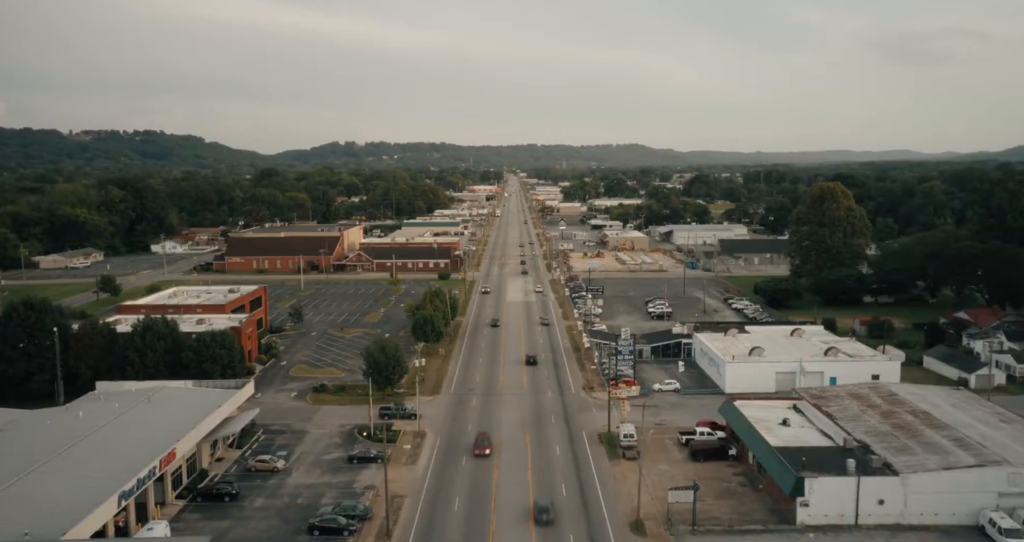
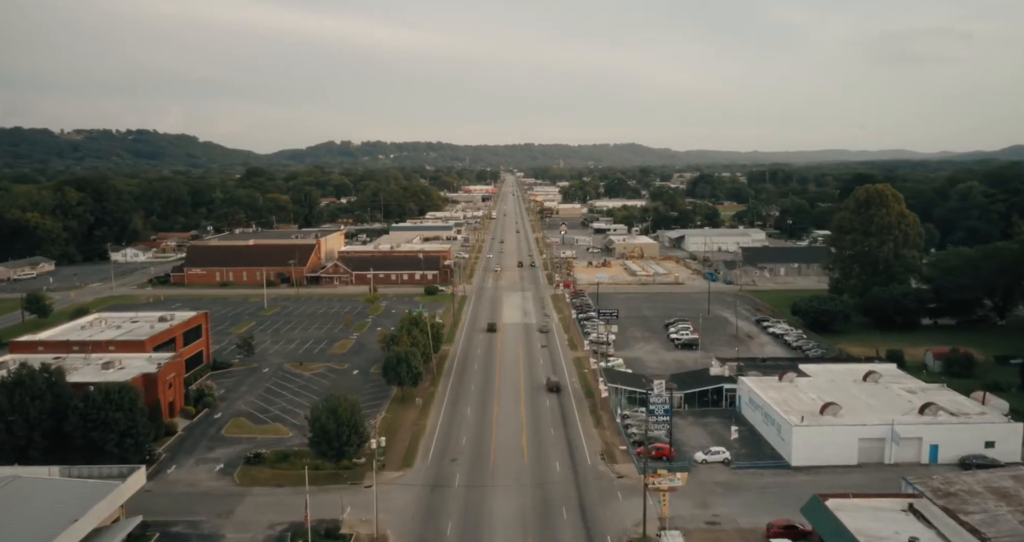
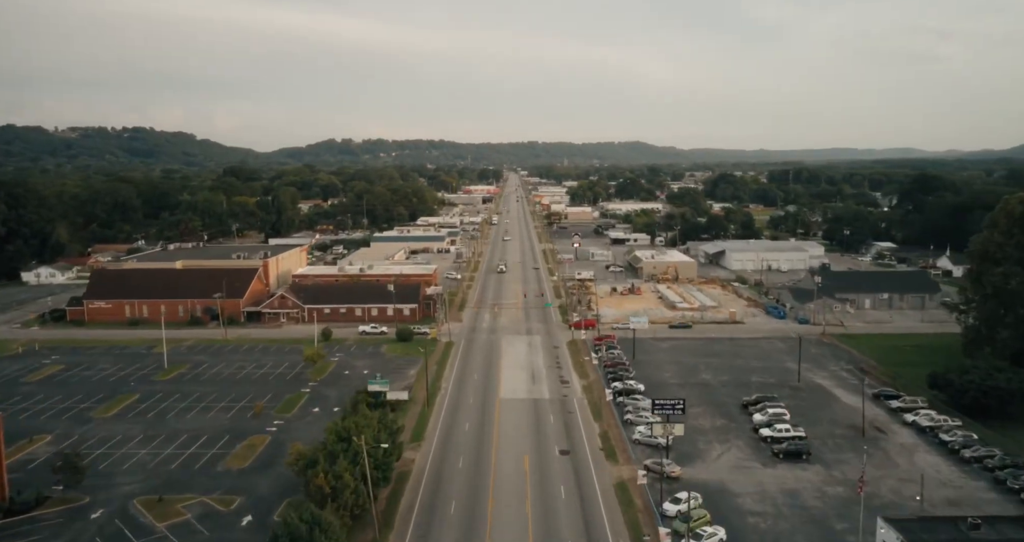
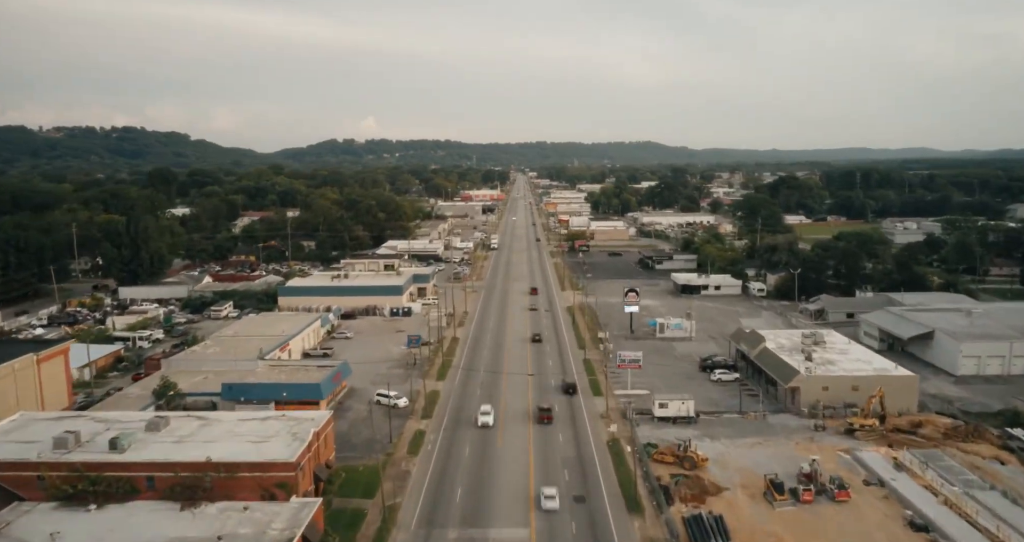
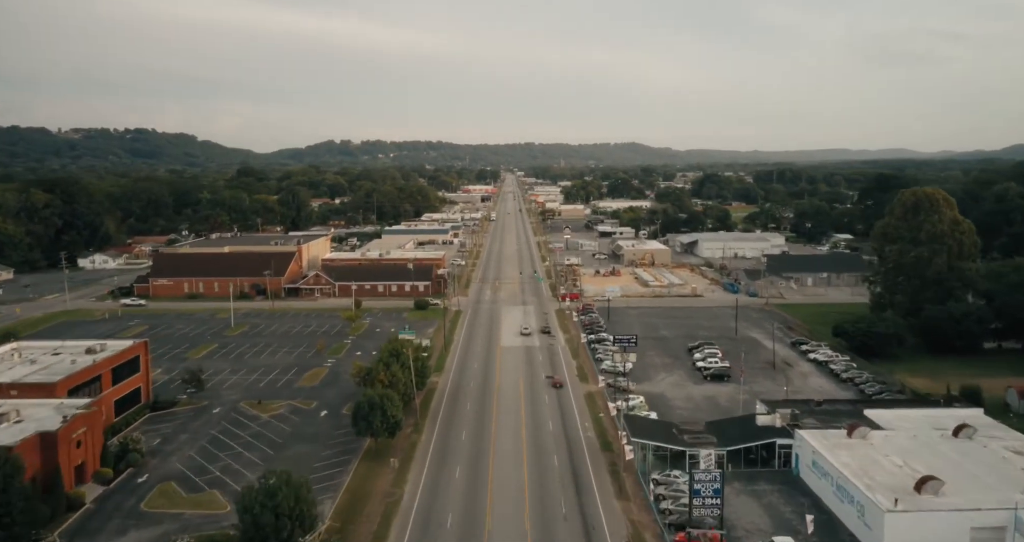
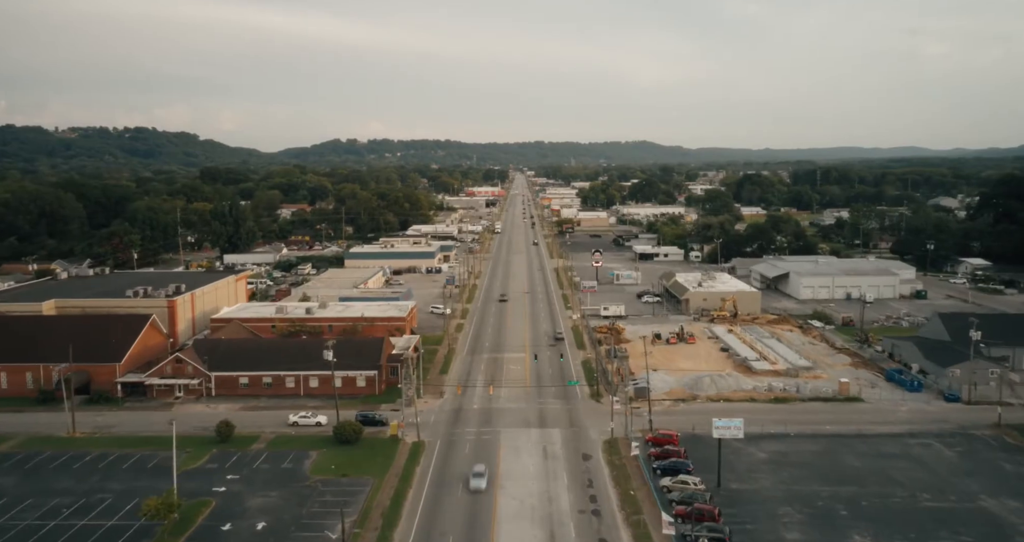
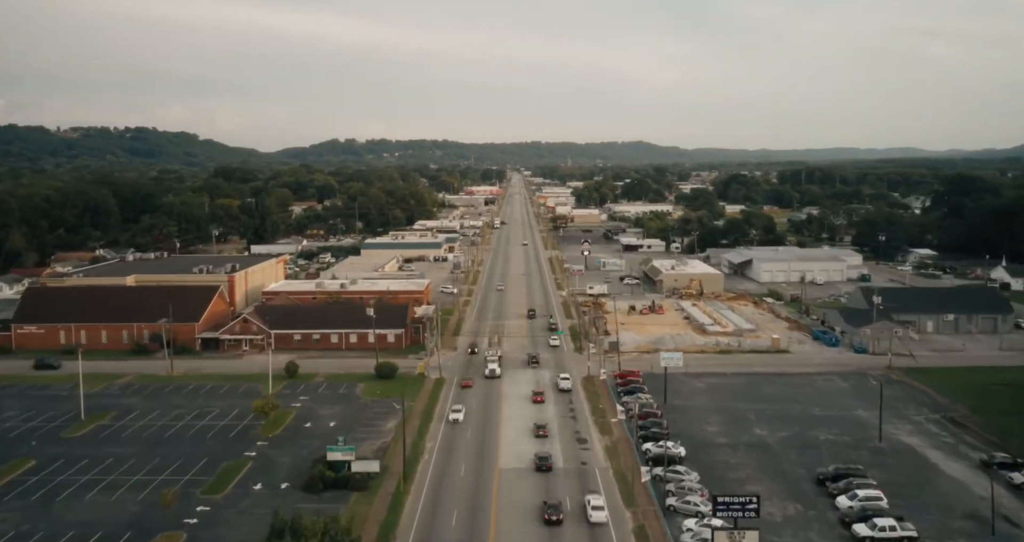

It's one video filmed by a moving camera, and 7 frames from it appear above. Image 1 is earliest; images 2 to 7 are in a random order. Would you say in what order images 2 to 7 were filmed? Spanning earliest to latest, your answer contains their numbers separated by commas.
2, 5, 3, 7, 6, 4
